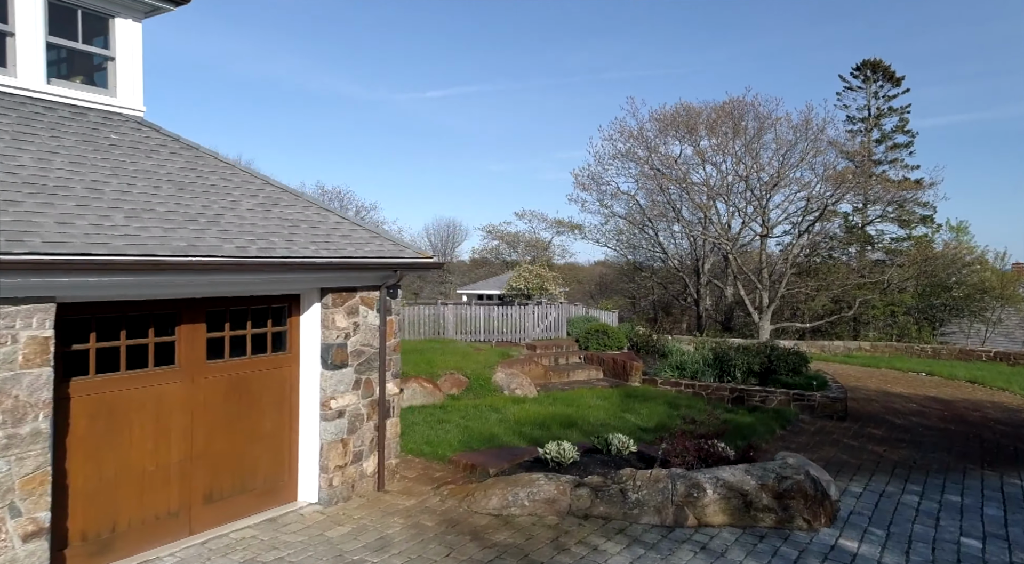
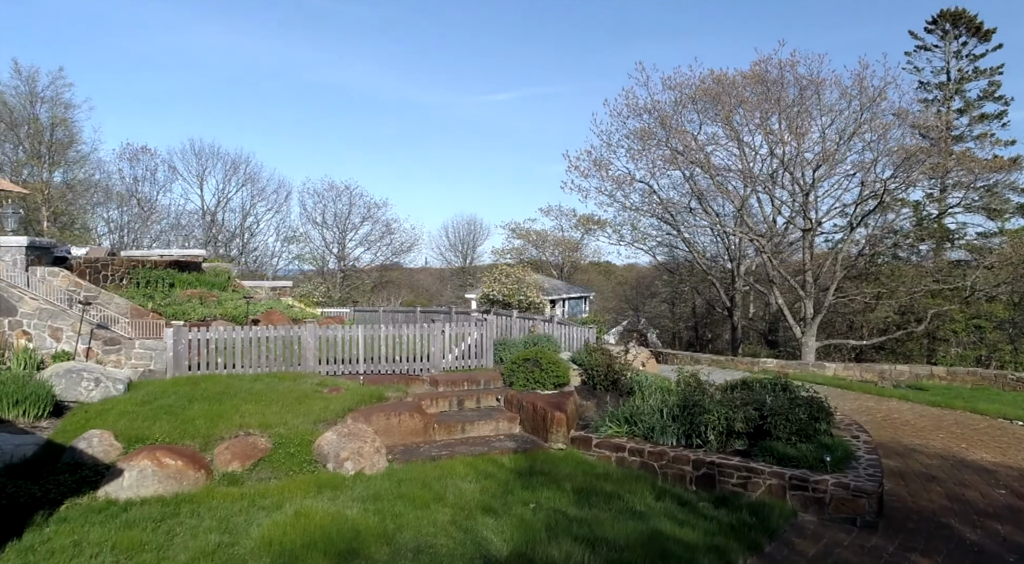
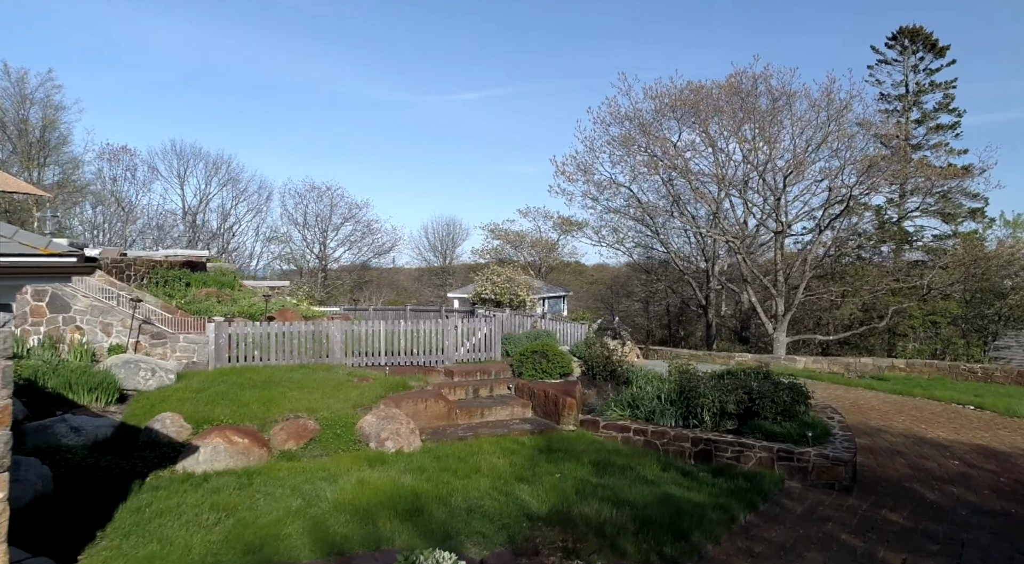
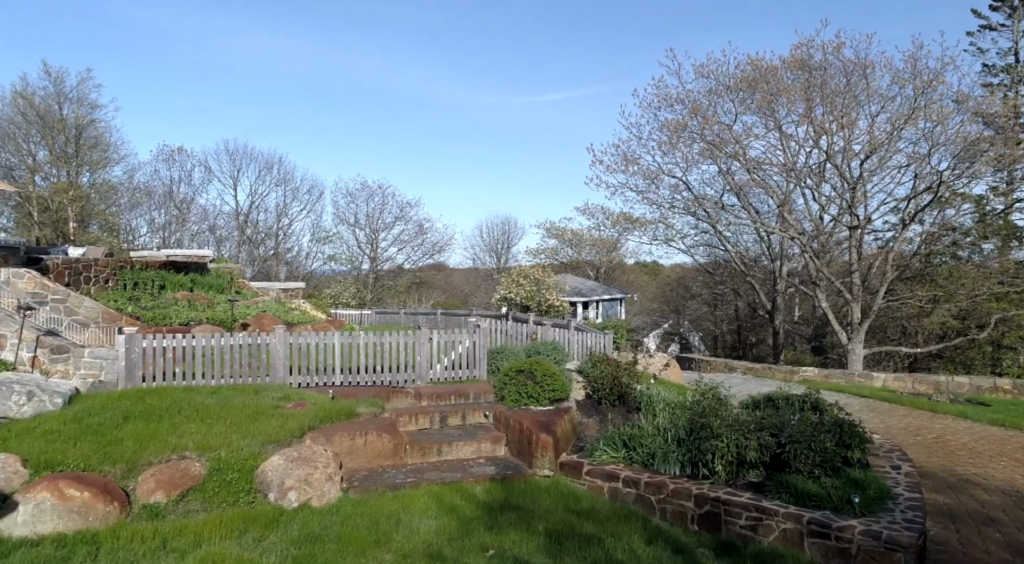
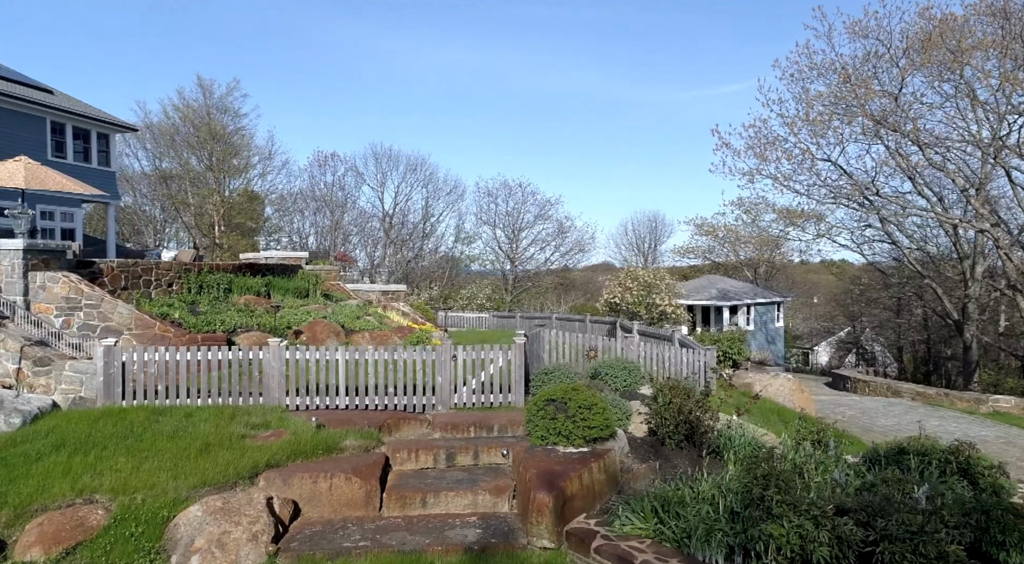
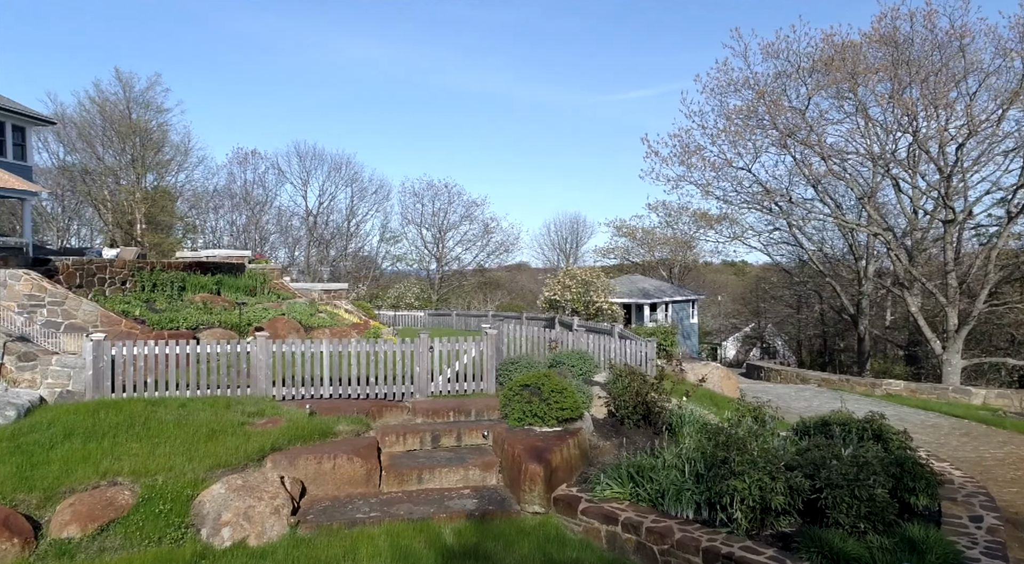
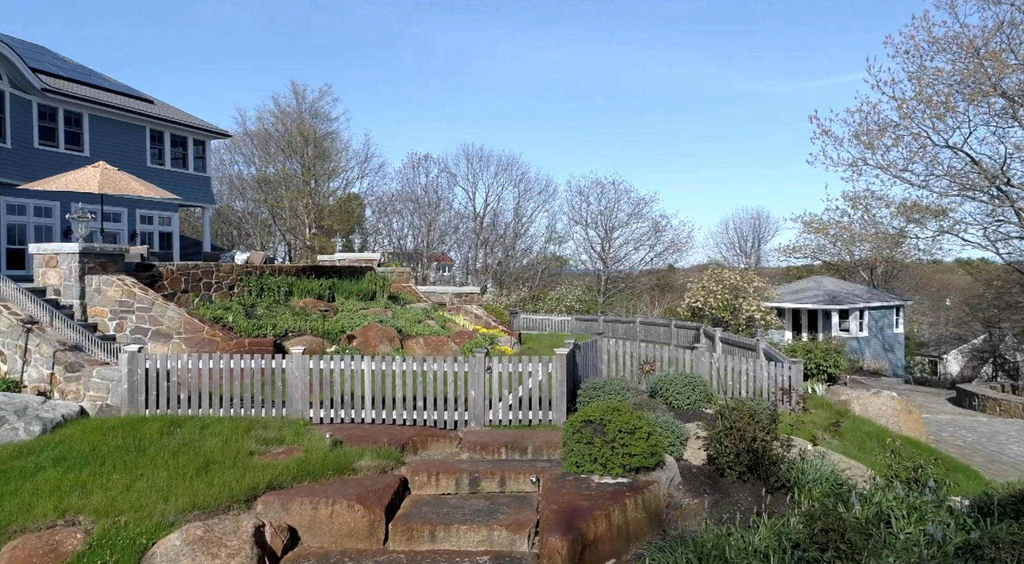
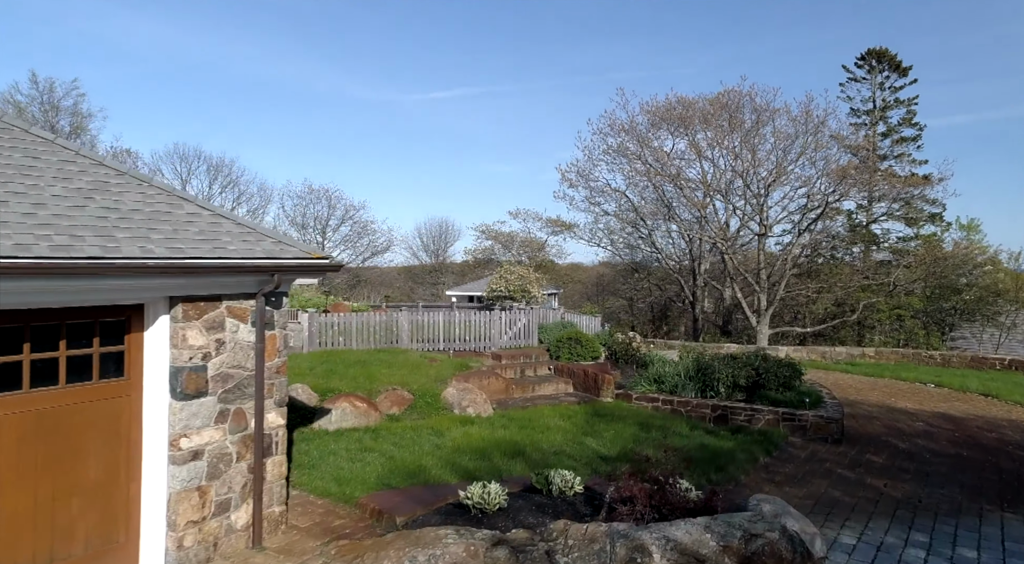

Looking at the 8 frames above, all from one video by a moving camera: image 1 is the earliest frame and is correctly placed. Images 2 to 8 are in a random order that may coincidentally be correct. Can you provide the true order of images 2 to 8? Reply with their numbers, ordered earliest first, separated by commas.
8, 3, 2, 4, 6, 5, 7
